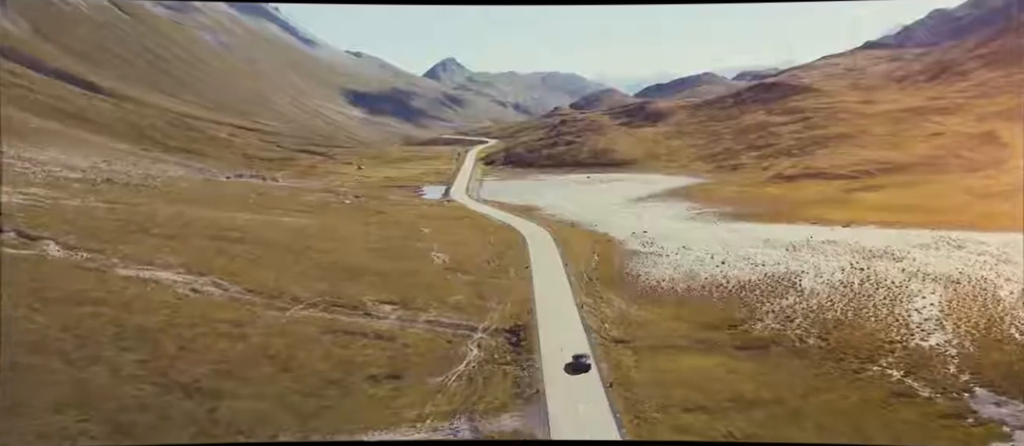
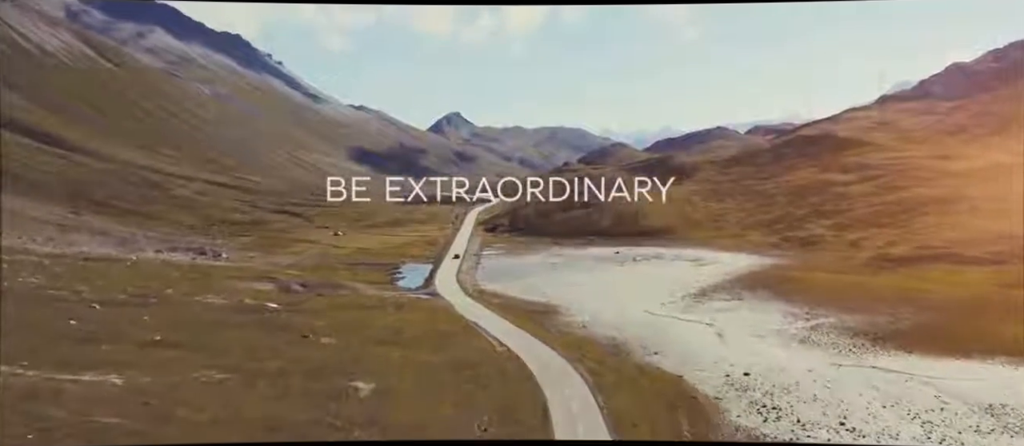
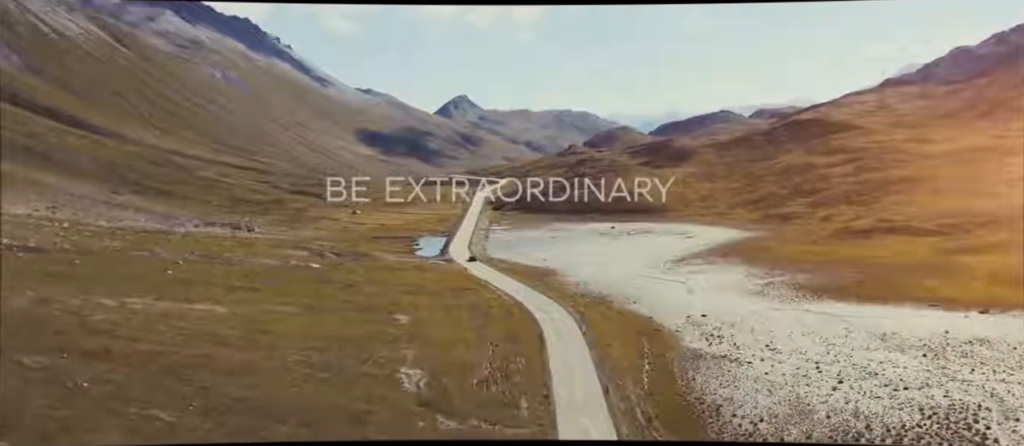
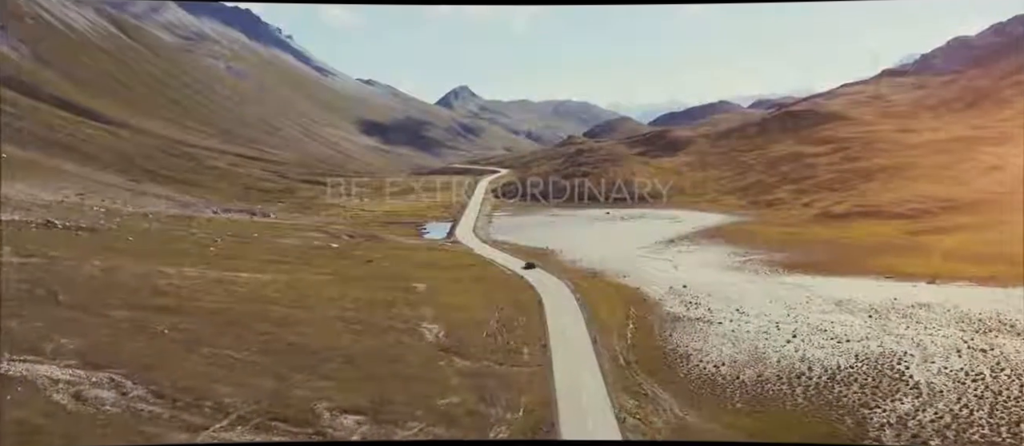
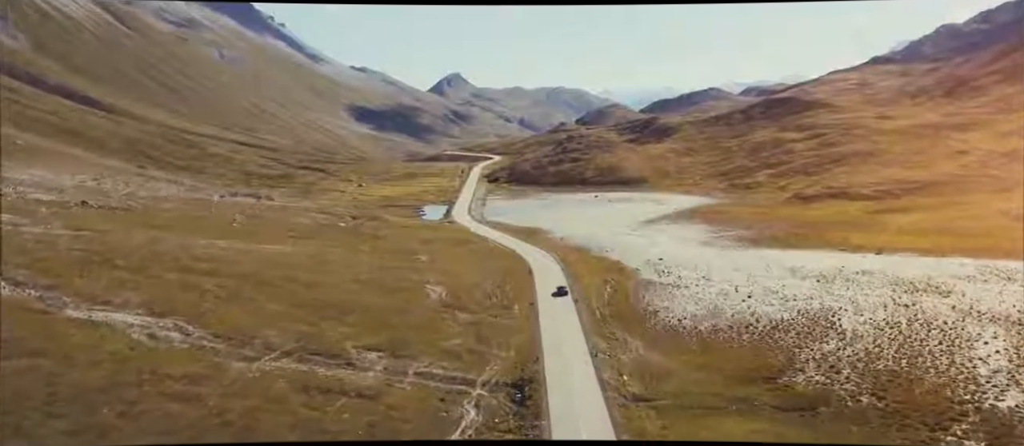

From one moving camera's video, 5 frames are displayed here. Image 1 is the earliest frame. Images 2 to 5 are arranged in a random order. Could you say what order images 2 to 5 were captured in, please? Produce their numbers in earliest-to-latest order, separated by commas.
5, 4, 3, 2
